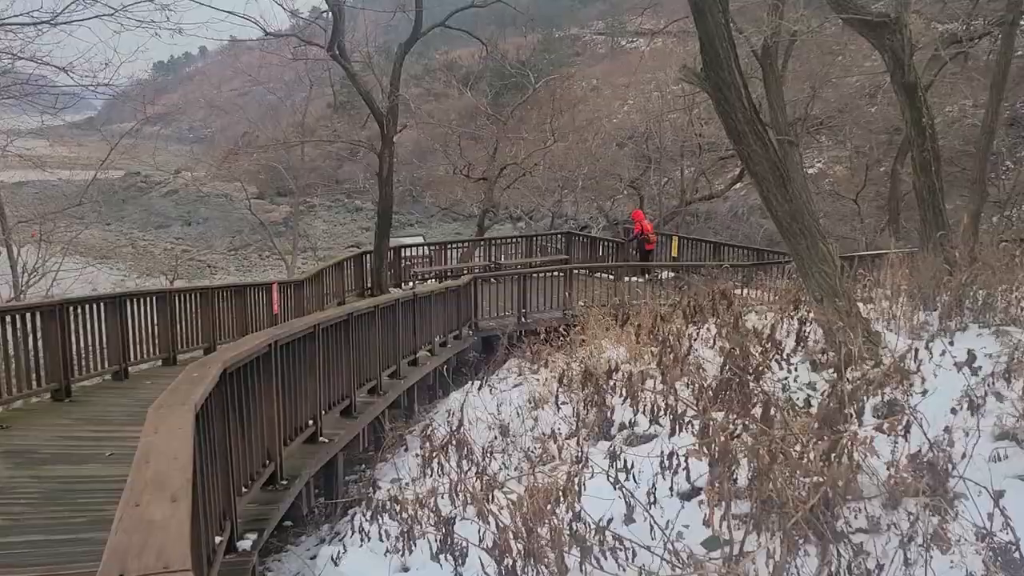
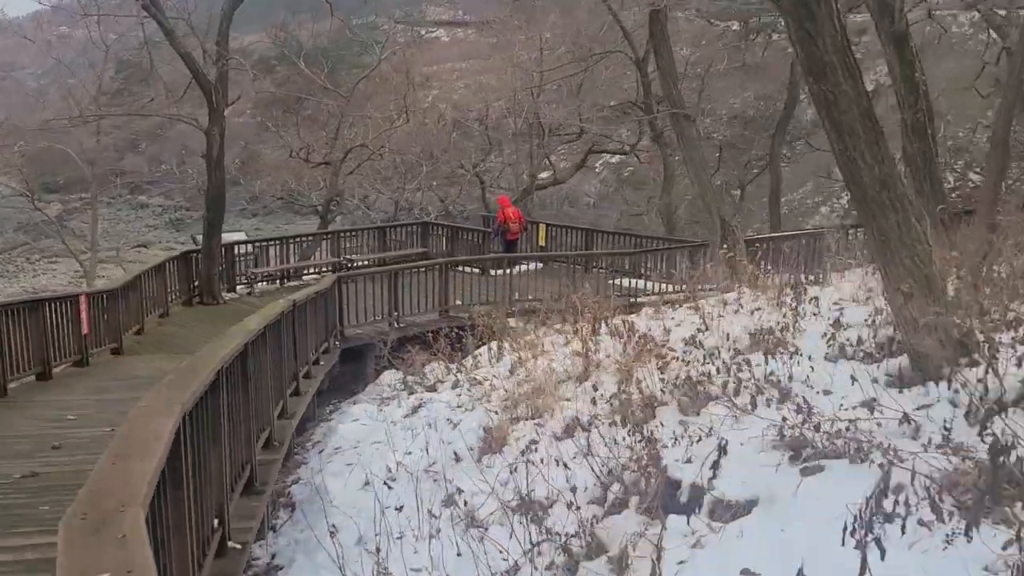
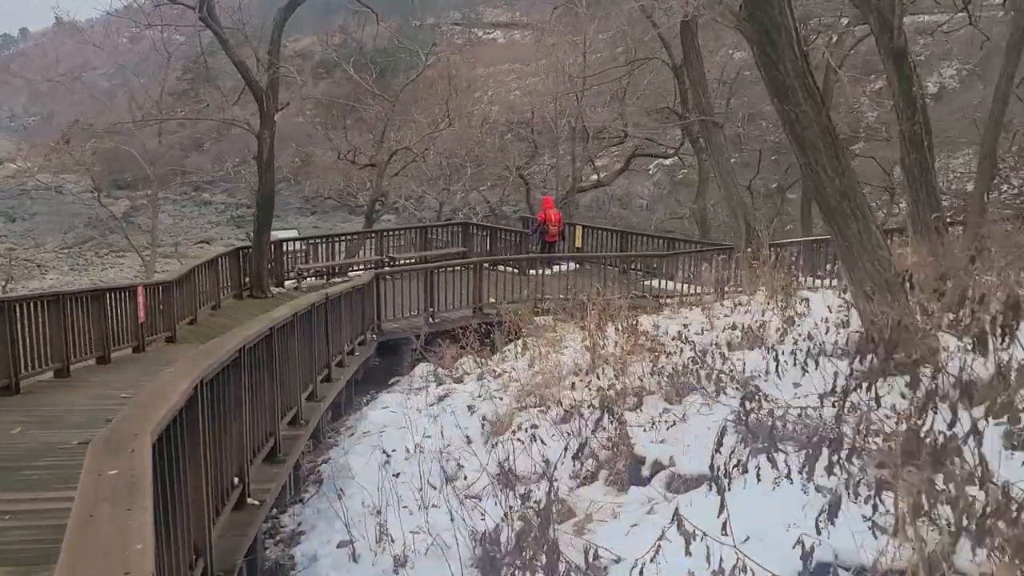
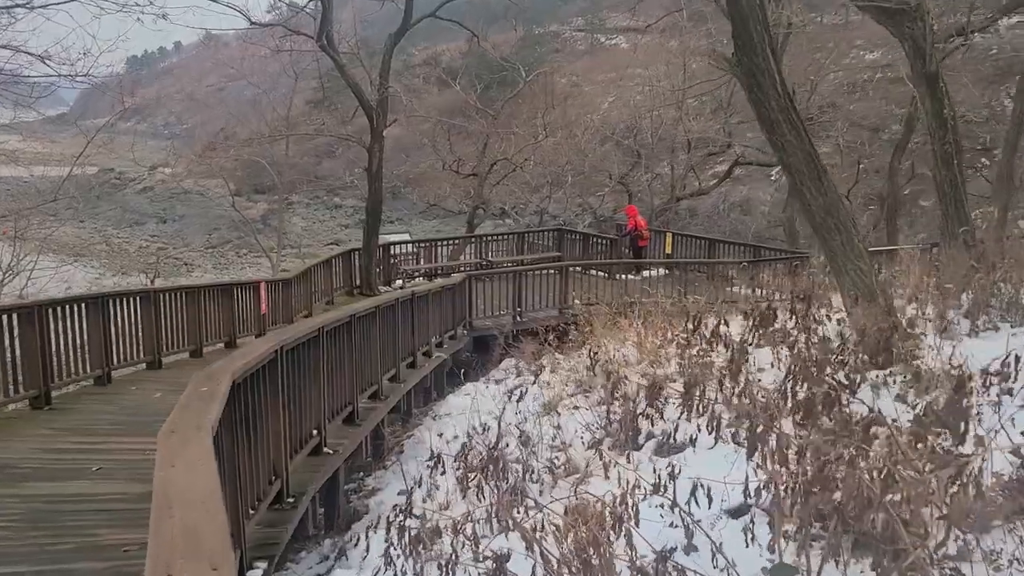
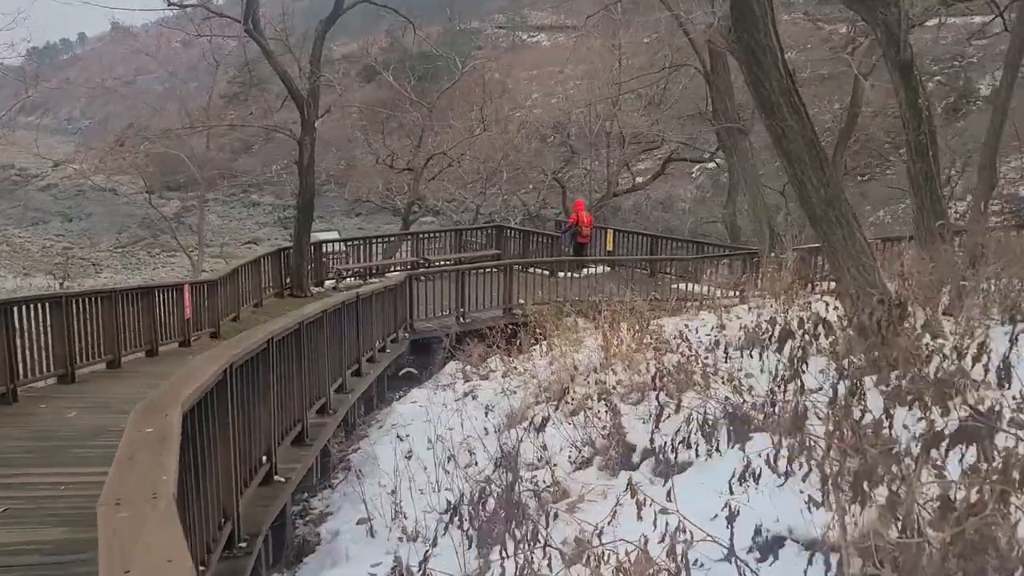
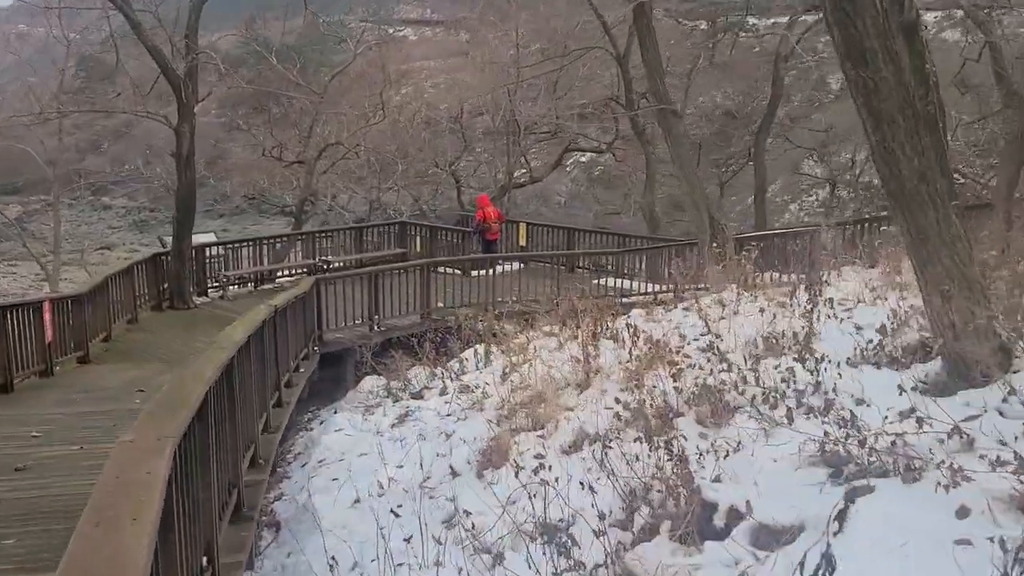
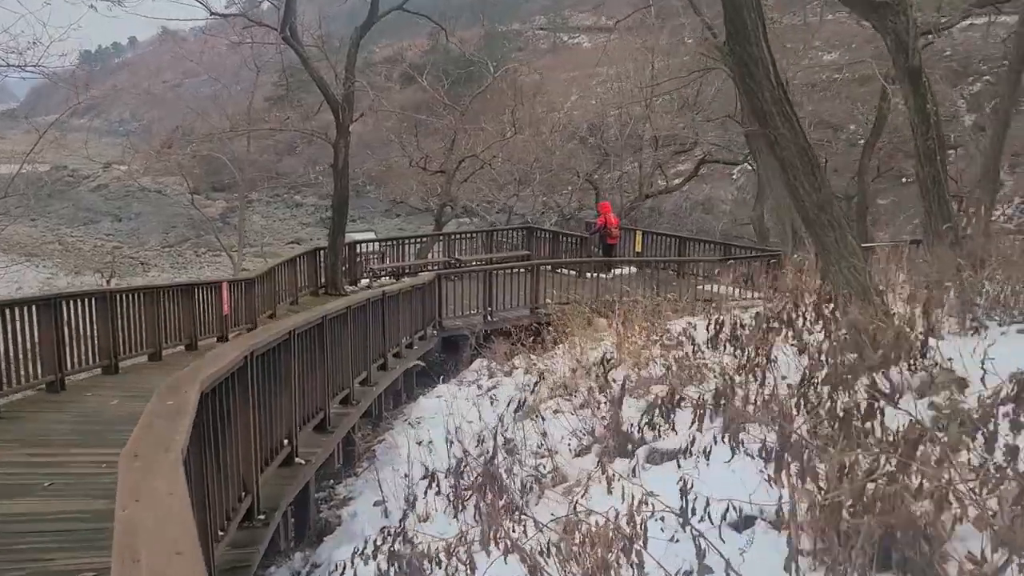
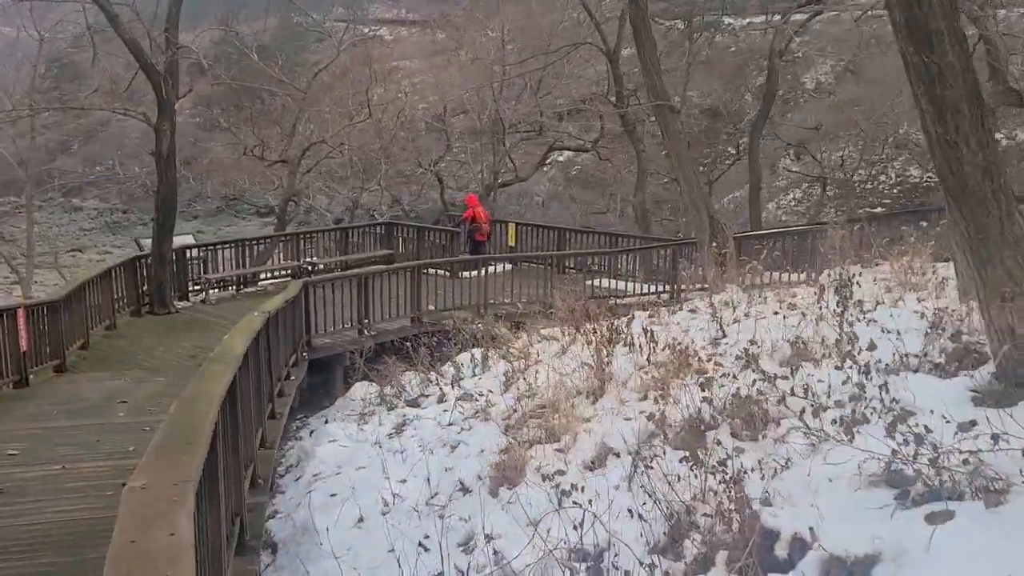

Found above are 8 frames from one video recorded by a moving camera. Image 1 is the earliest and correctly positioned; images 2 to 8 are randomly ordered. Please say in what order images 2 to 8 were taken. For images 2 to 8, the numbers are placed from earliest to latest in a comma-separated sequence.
4, 7, 5, 3, 2, 6, 8
